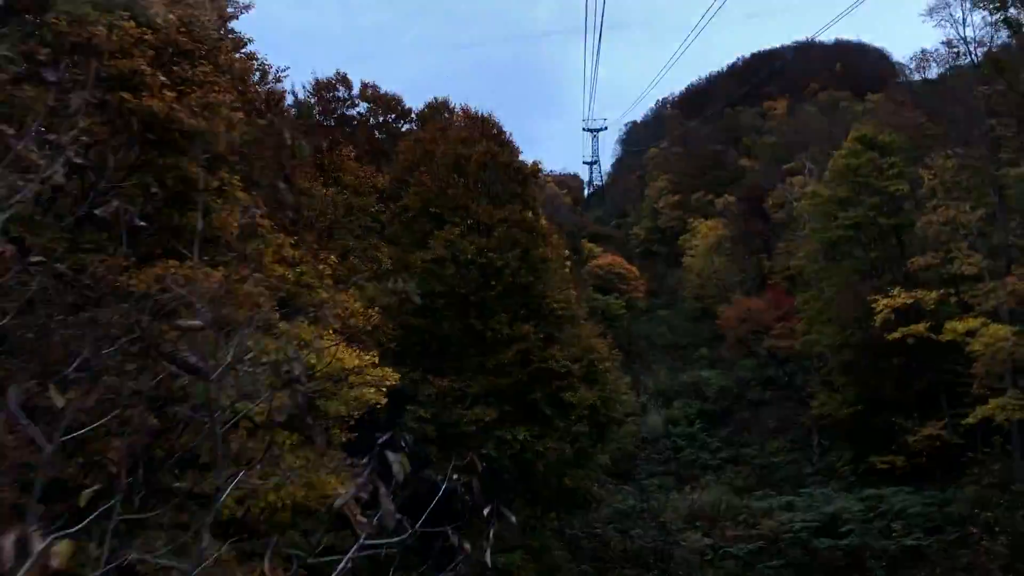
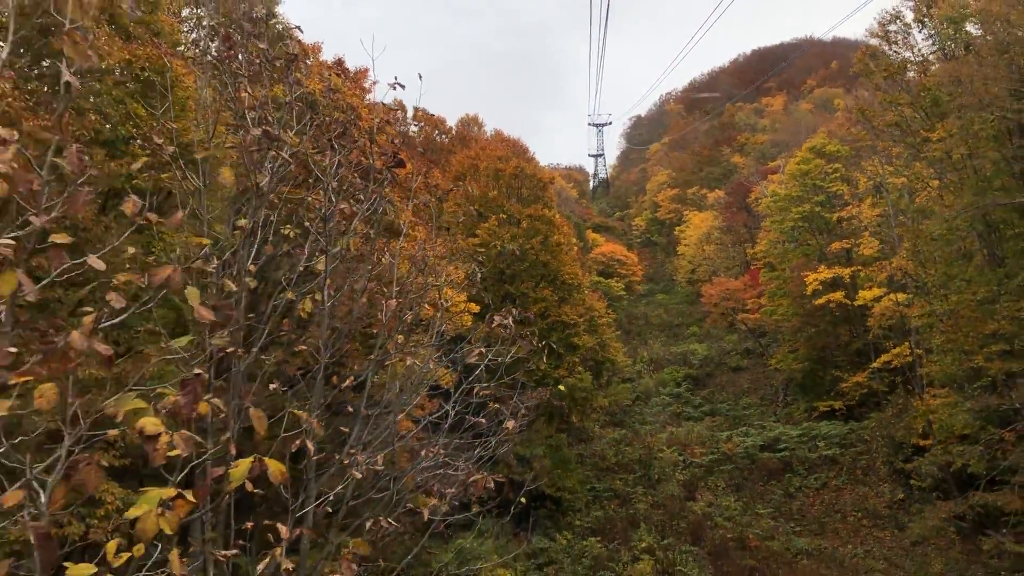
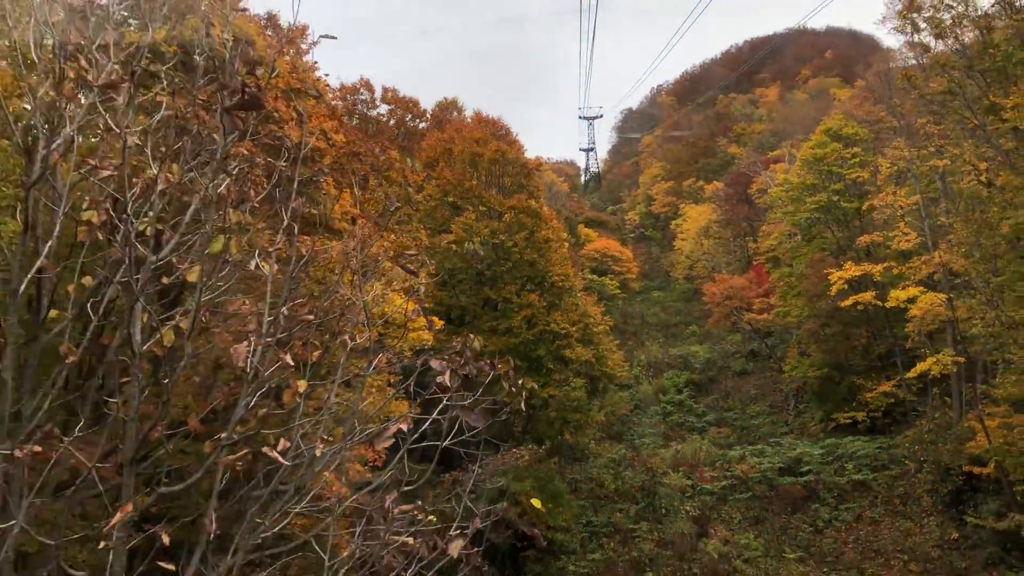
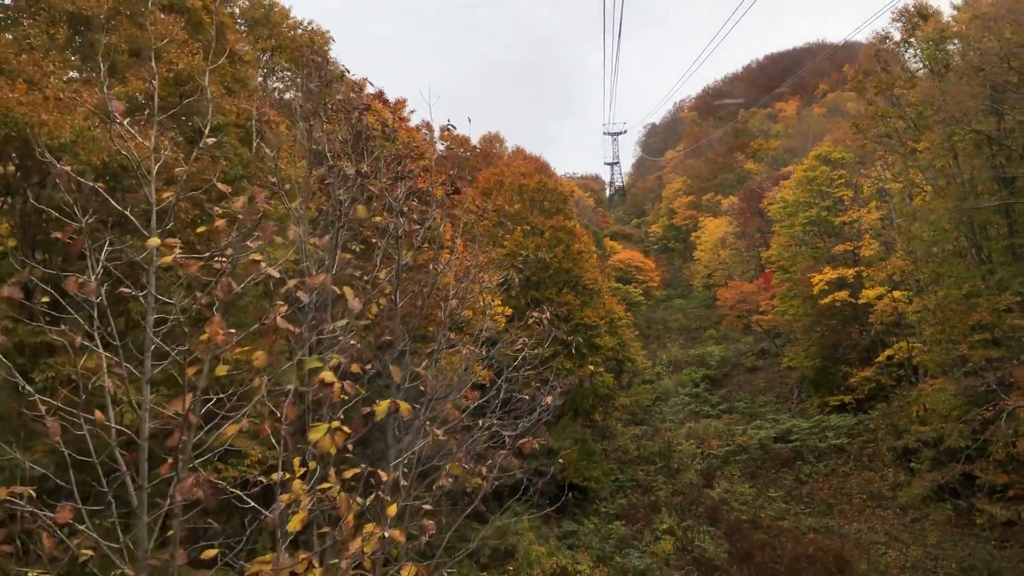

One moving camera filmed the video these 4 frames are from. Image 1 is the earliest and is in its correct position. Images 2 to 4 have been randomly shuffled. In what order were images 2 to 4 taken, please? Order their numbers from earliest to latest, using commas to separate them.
3, 2, 4
